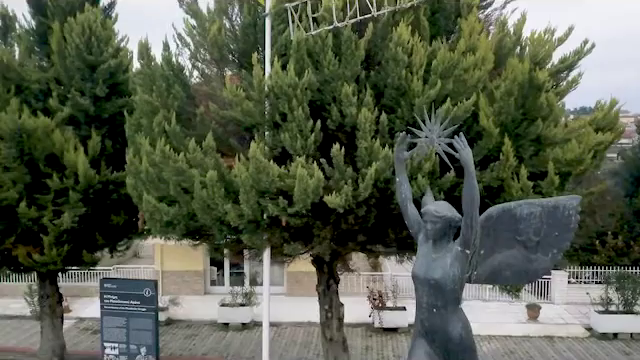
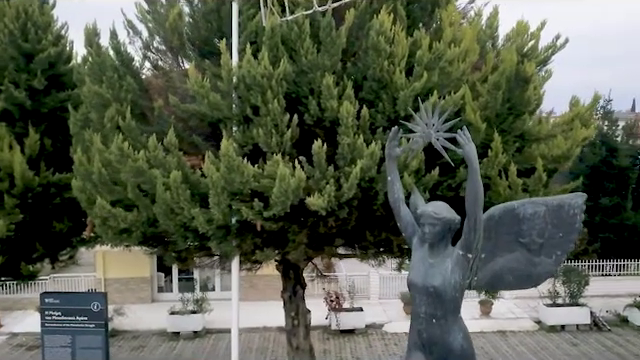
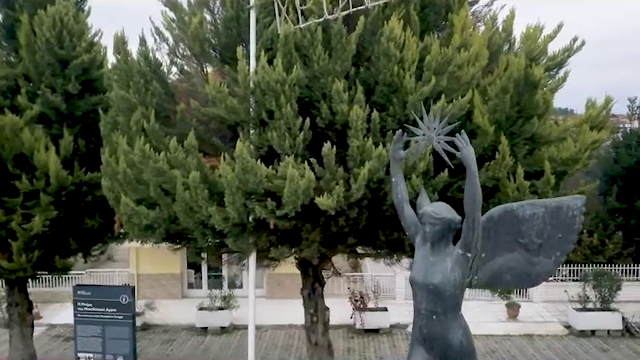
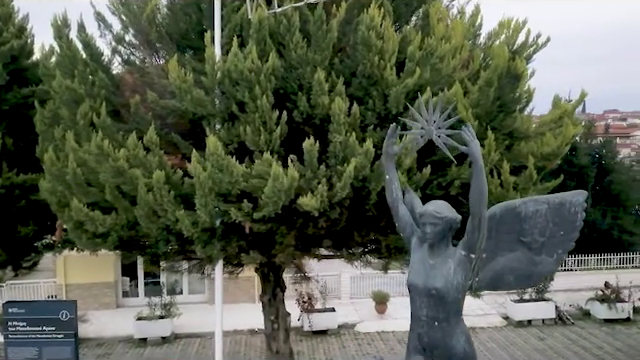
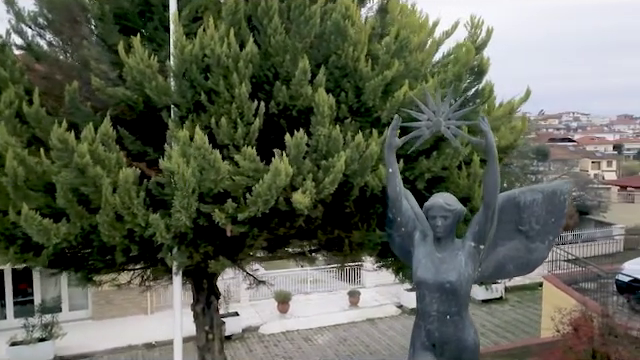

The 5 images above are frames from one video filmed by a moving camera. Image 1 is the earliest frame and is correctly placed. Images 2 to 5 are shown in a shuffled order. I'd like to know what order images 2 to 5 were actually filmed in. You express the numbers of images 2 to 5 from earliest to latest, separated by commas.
3, 2, 4, 5
